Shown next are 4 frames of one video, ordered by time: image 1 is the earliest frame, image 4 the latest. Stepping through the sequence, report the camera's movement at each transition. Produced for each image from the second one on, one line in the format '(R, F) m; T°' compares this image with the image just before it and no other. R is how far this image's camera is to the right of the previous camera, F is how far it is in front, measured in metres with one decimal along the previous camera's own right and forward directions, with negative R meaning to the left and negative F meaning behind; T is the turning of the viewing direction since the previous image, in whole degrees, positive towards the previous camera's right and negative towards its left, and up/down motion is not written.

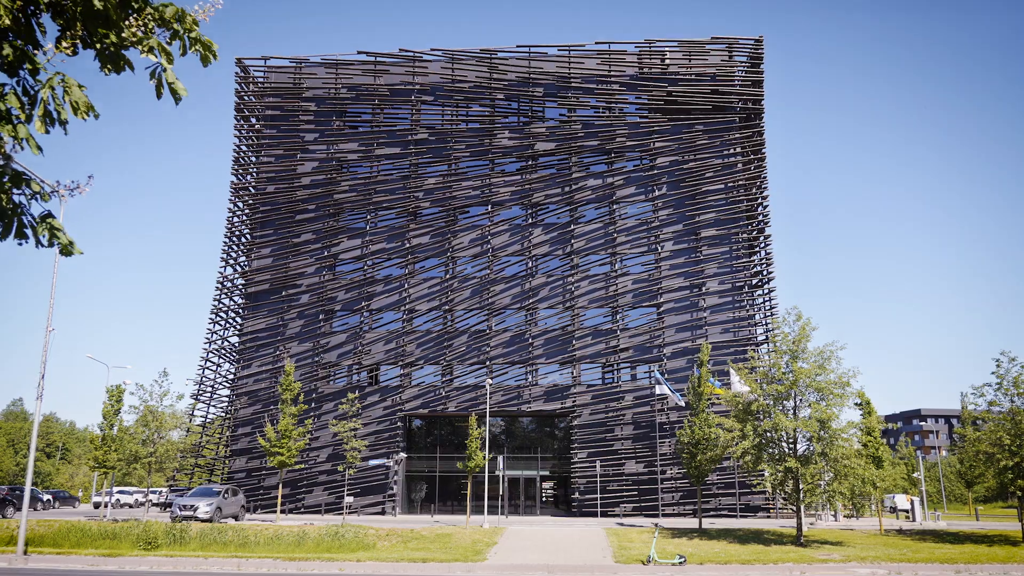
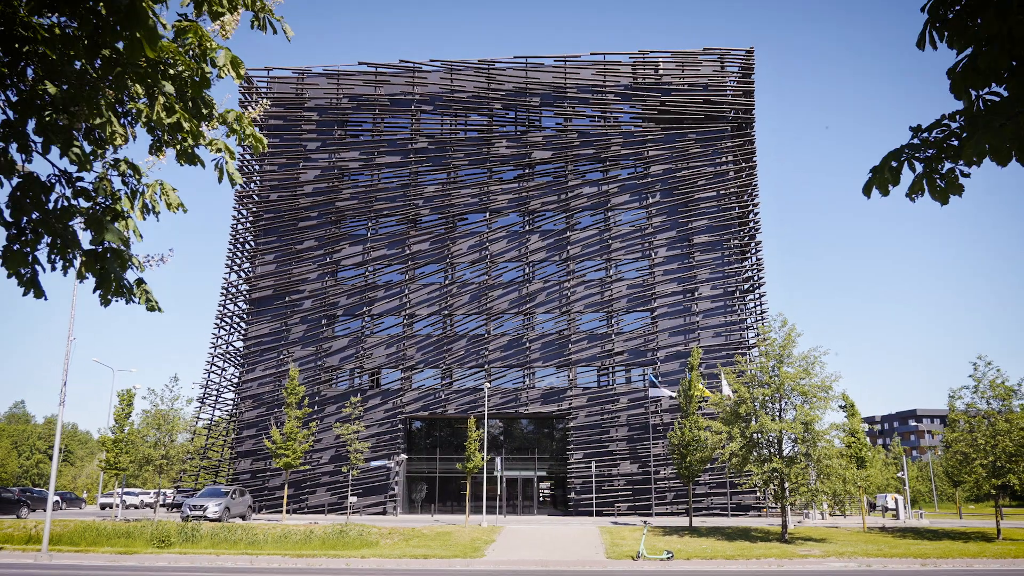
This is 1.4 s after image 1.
(+0.1, -1.2) m; 0°
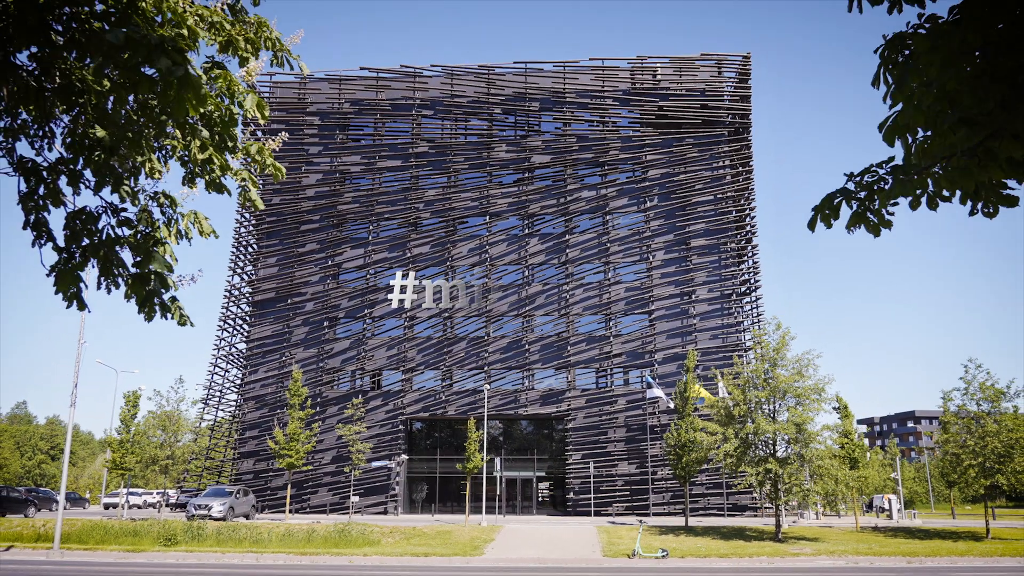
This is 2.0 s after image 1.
(0.0, -0.6) m; 0°
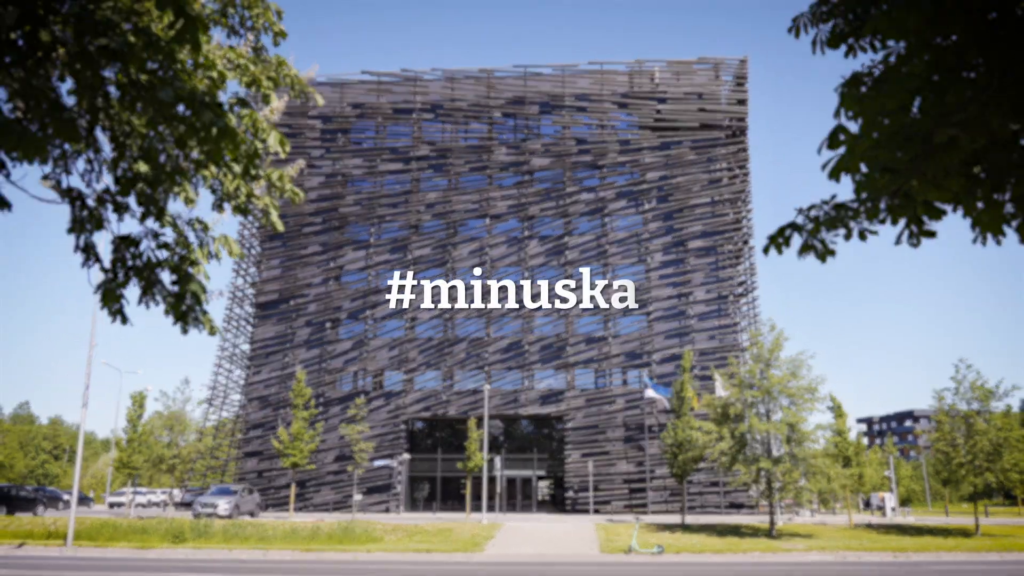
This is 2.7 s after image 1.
(0.0, -0.6) m; 0°
